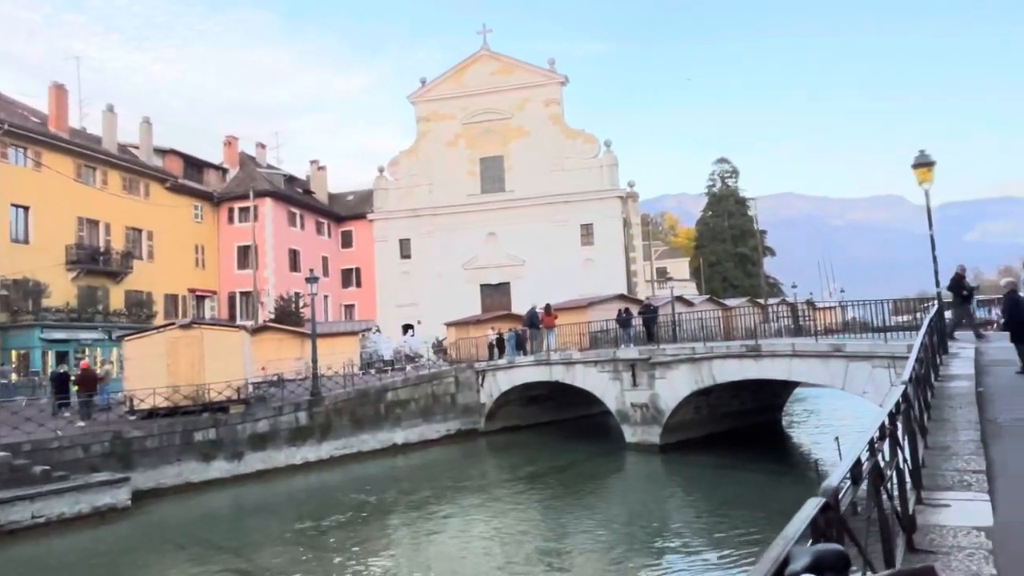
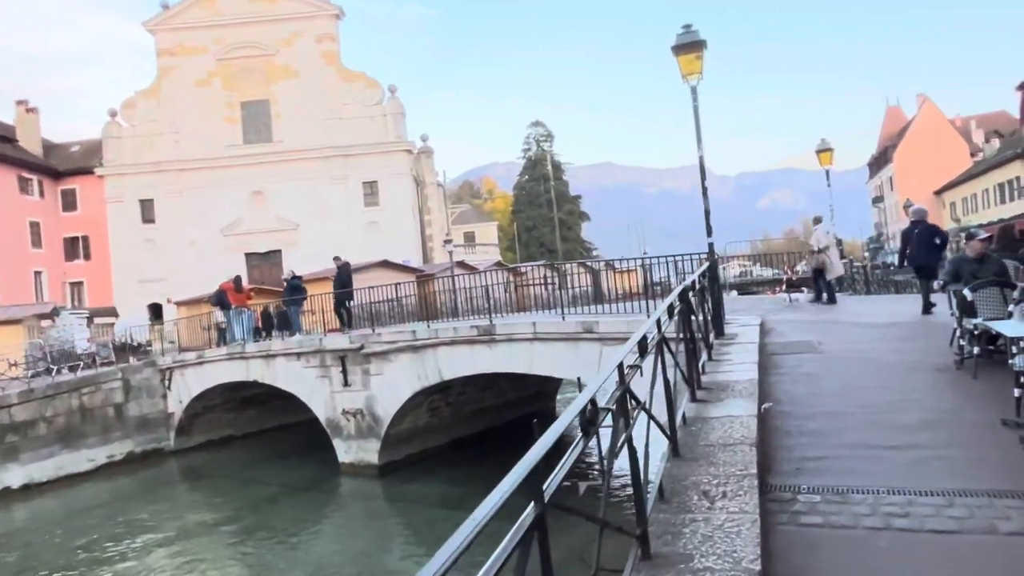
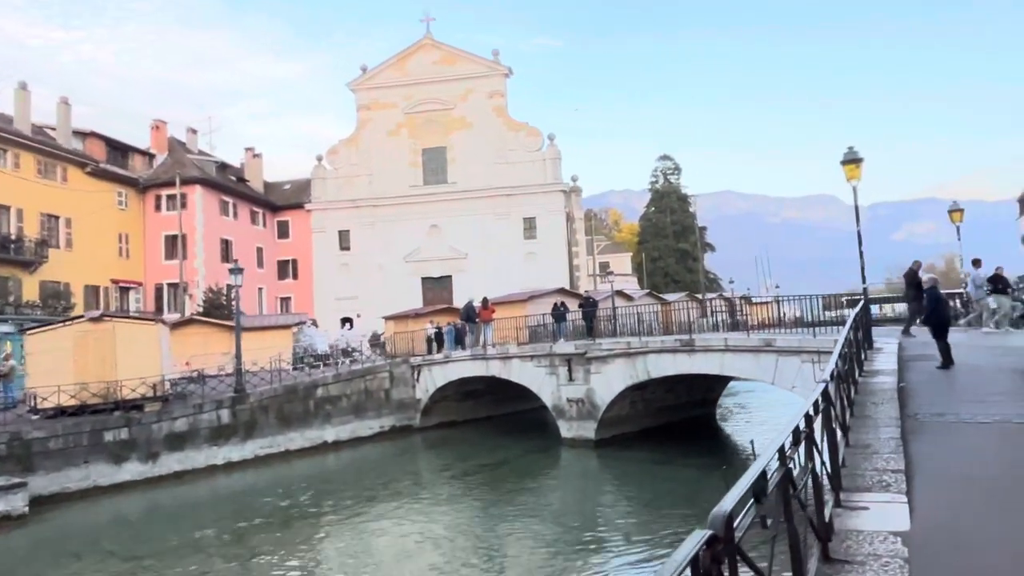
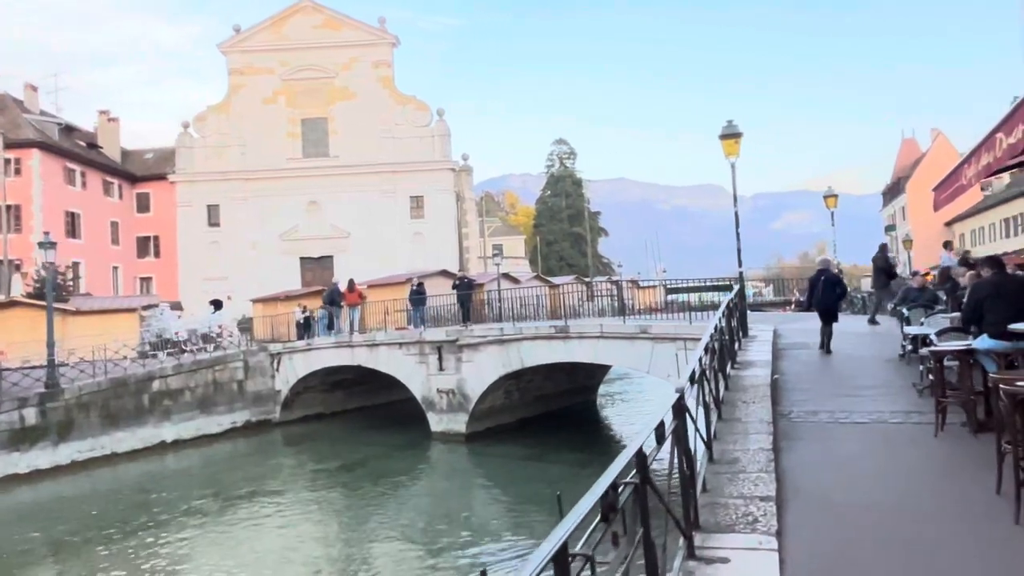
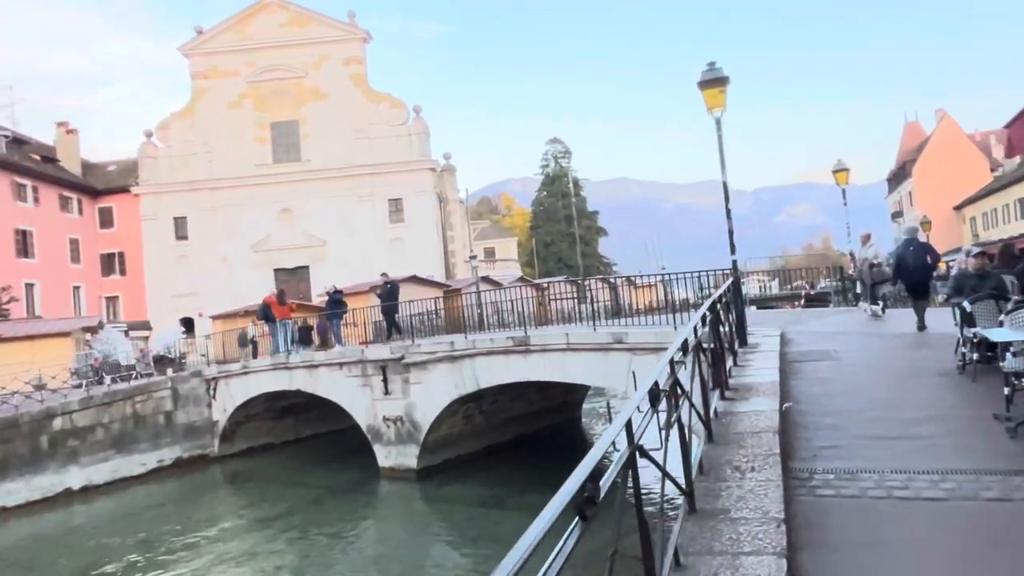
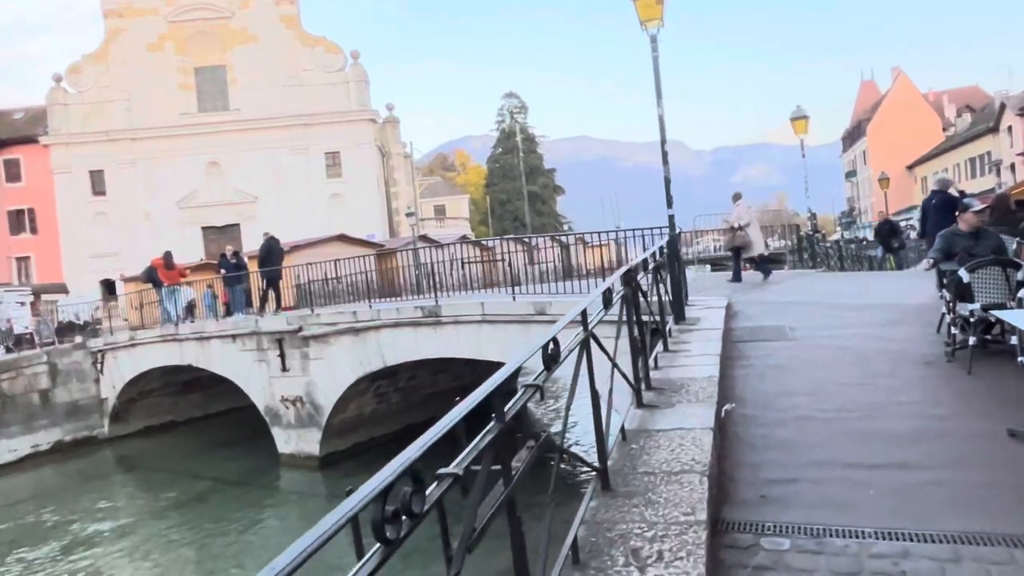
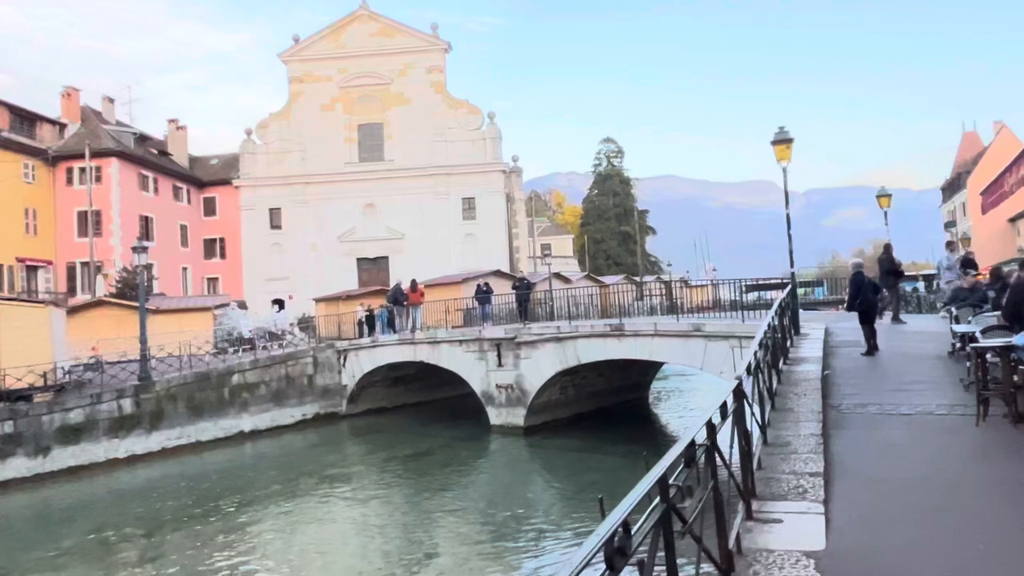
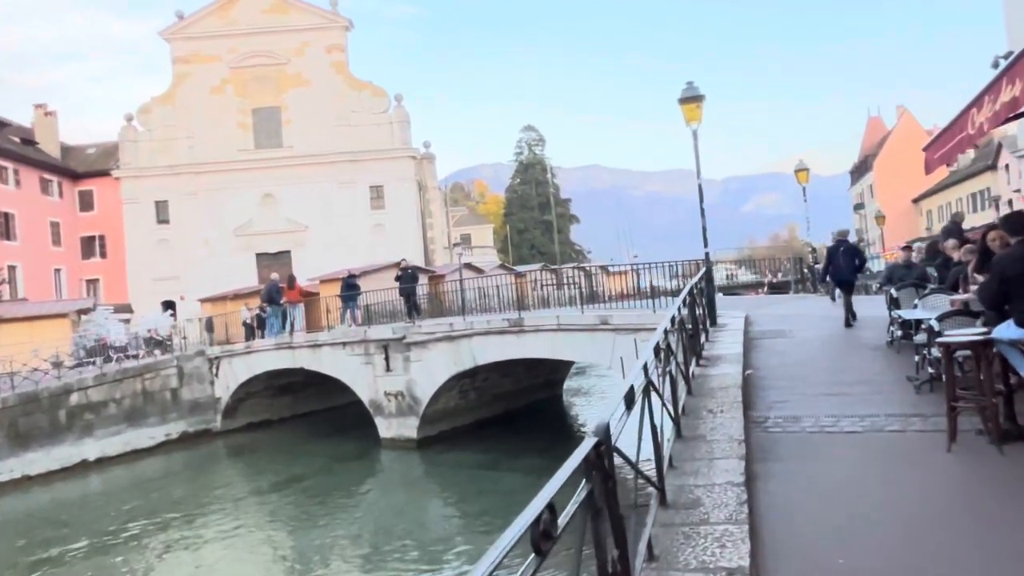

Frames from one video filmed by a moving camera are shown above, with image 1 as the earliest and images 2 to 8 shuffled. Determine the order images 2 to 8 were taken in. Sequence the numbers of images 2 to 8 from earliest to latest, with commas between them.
3, 7, 4, 8, 5, 2, 6
